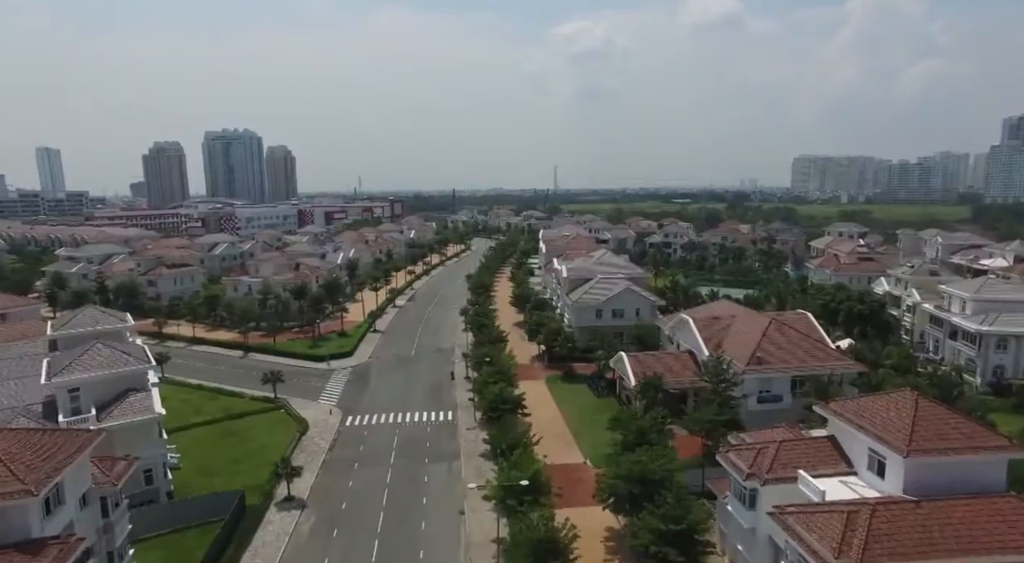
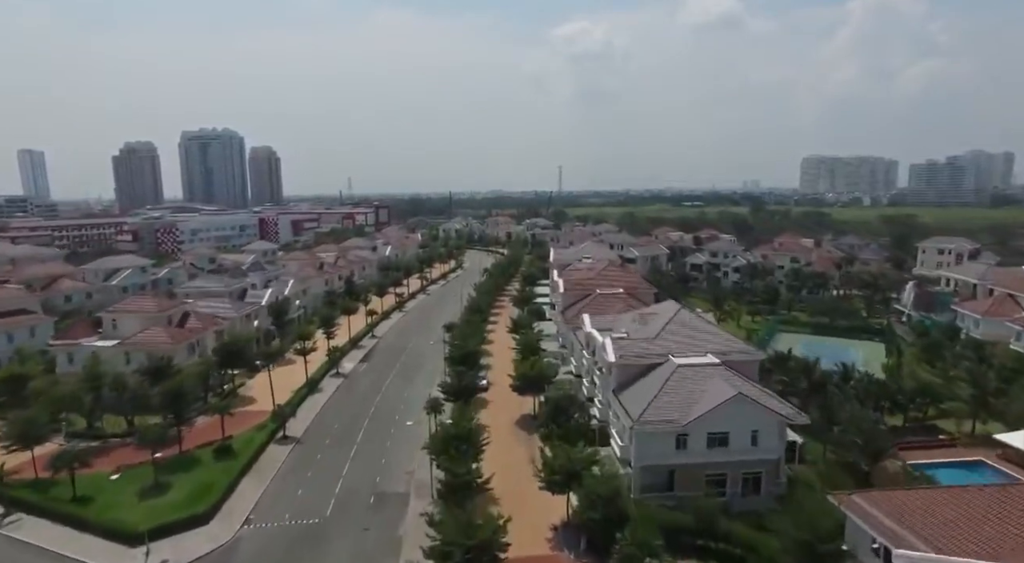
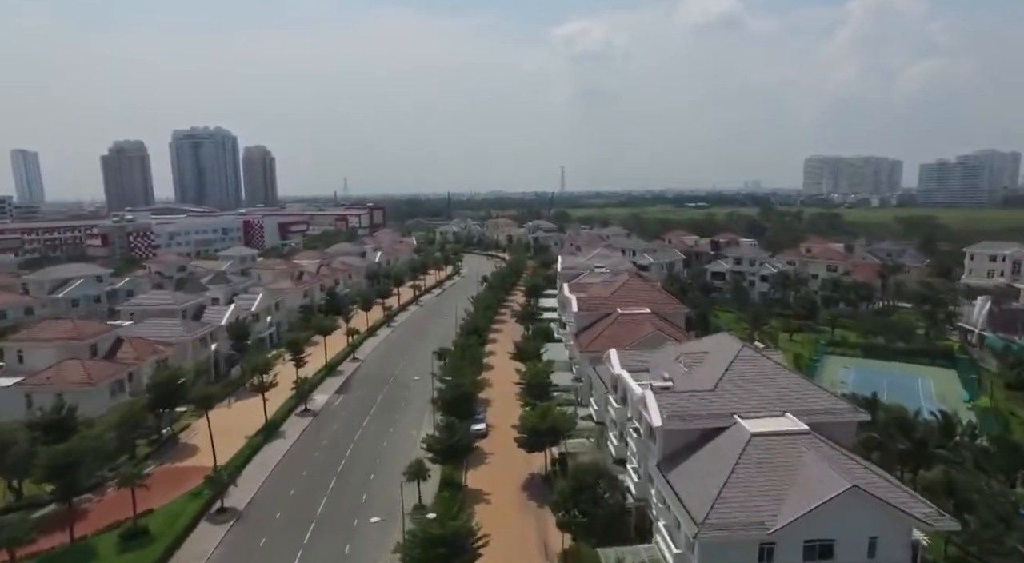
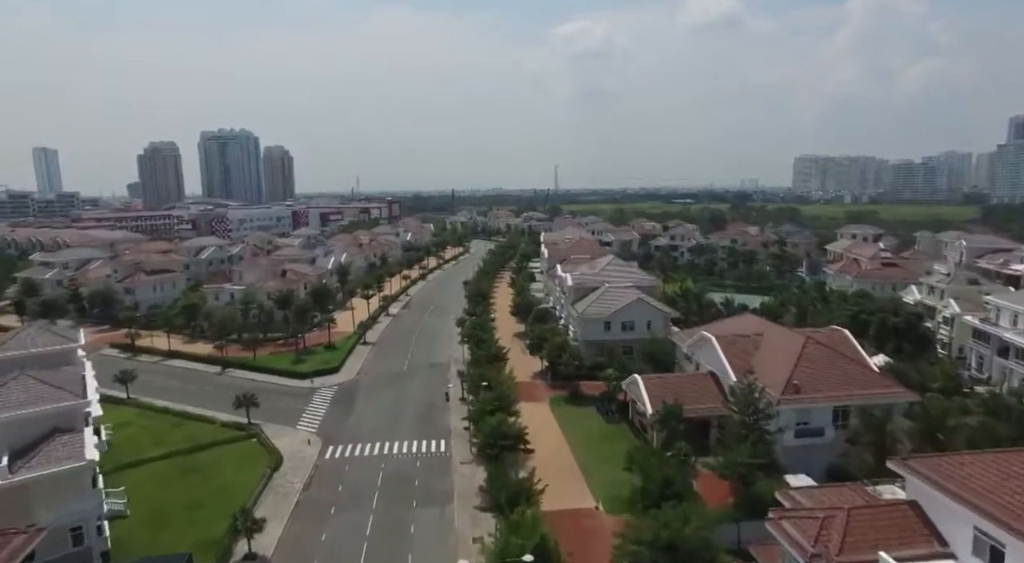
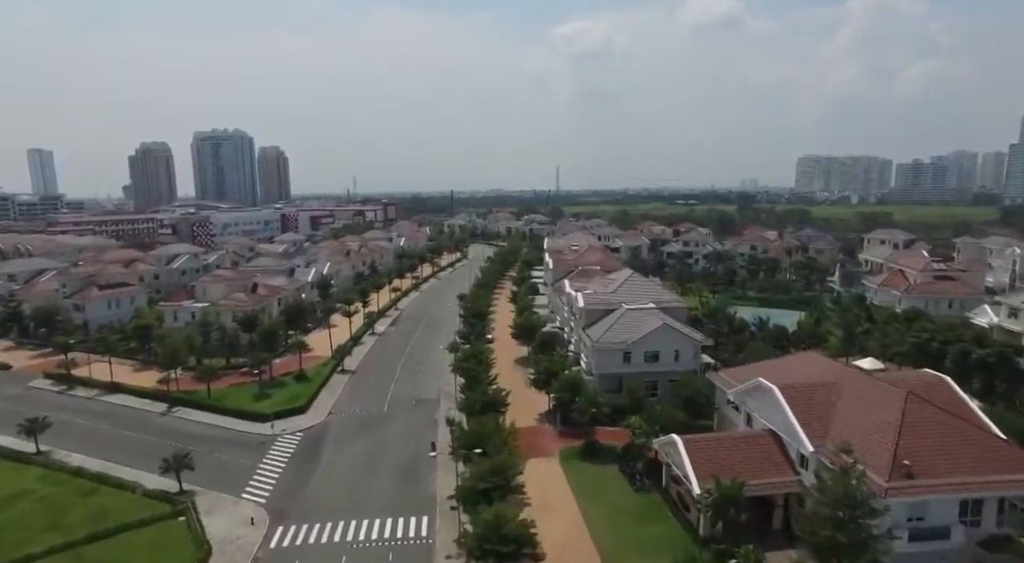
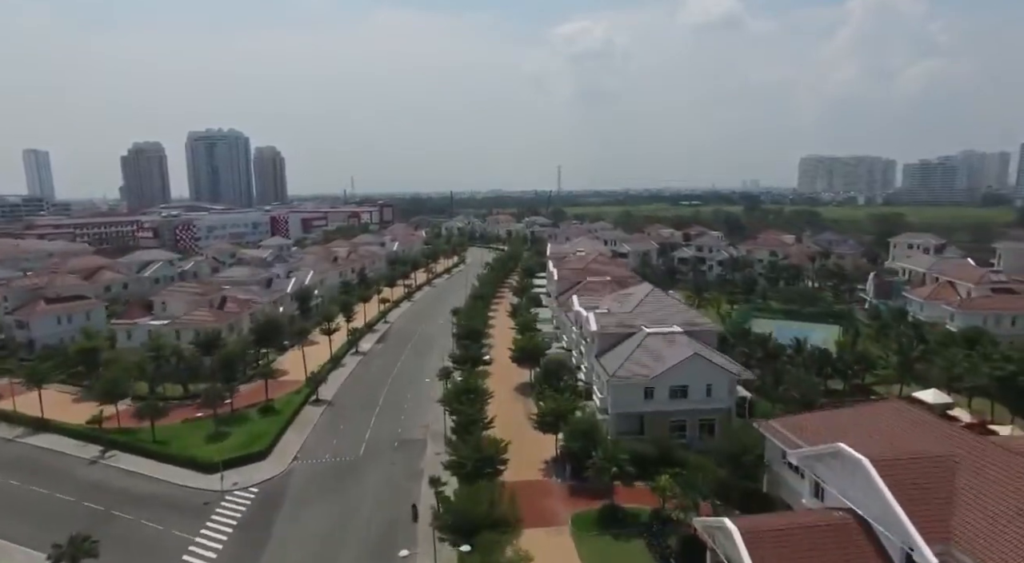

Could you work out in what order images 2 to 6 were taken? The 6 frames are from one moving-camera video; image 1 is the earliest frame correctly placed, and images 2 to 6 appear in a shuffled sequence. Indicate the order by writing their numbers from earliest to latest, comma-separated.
4, 5, 6, 2, 3
